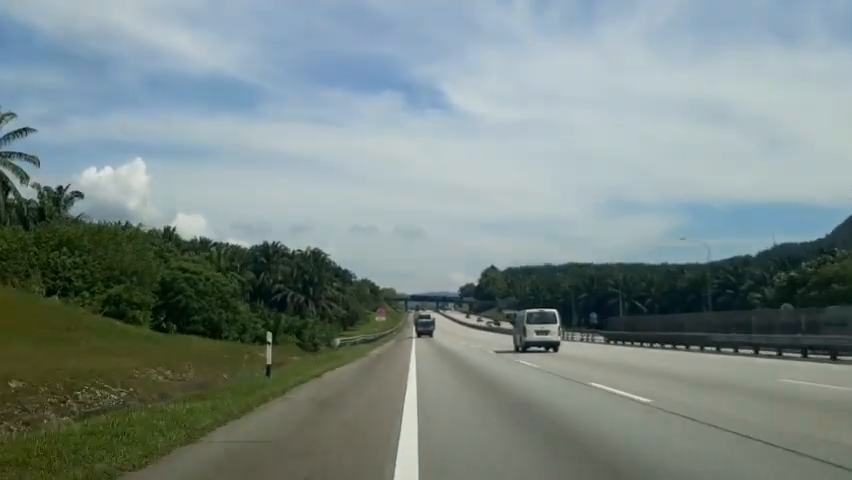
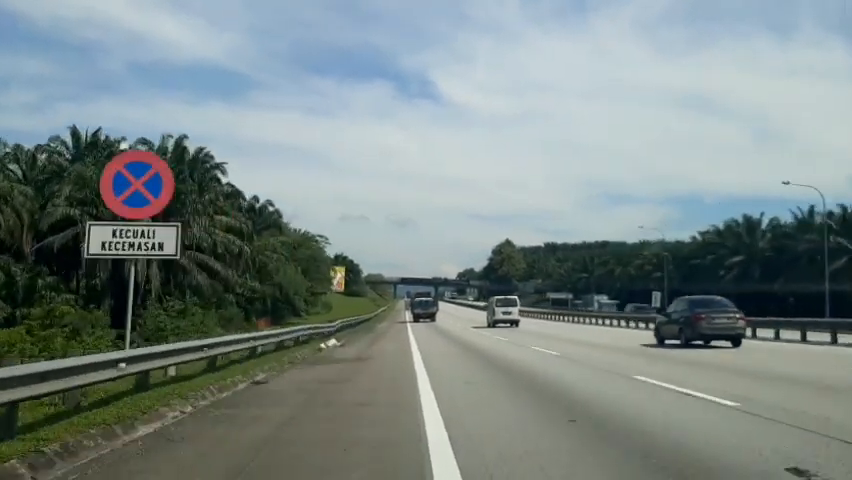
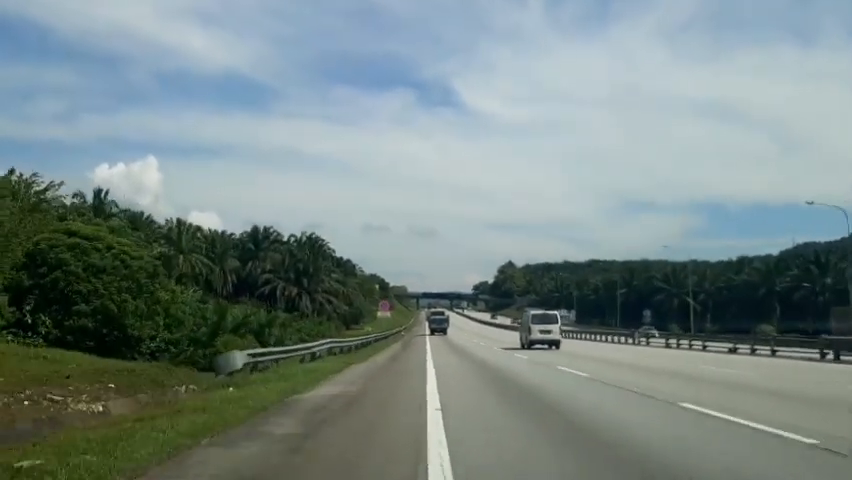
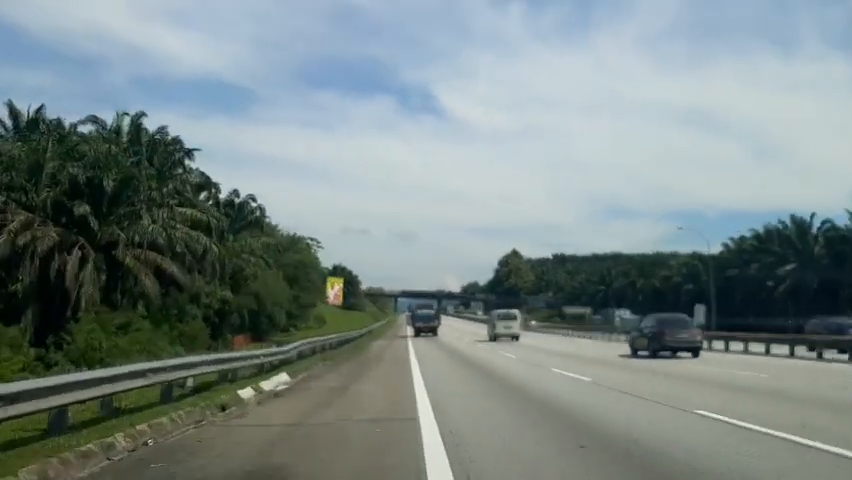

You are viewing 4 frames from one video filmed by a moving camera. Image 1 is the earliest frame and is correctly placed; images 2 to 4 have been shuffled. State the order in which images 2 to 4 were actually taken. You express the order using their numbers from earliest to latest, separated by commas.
3, 2, 4
